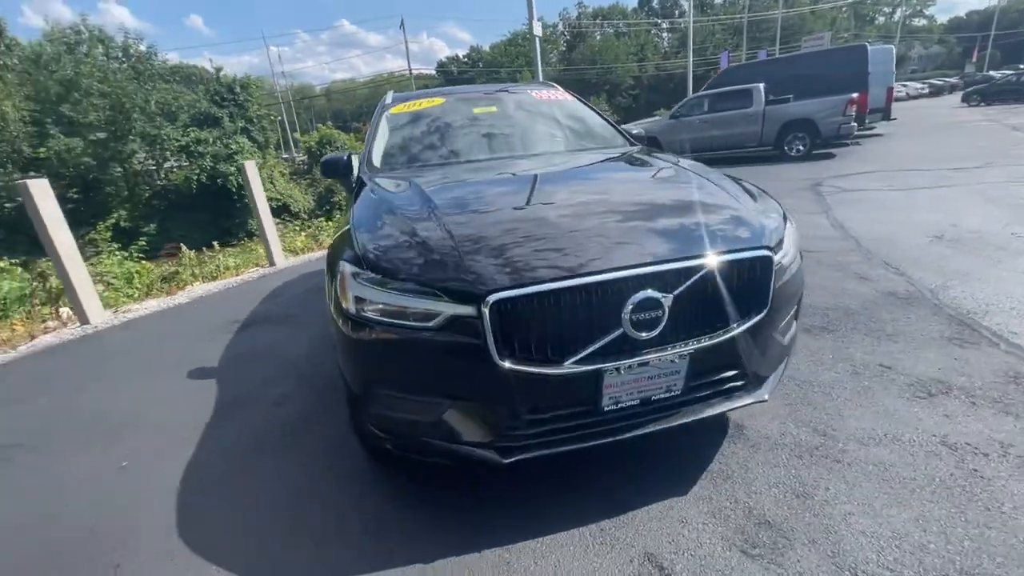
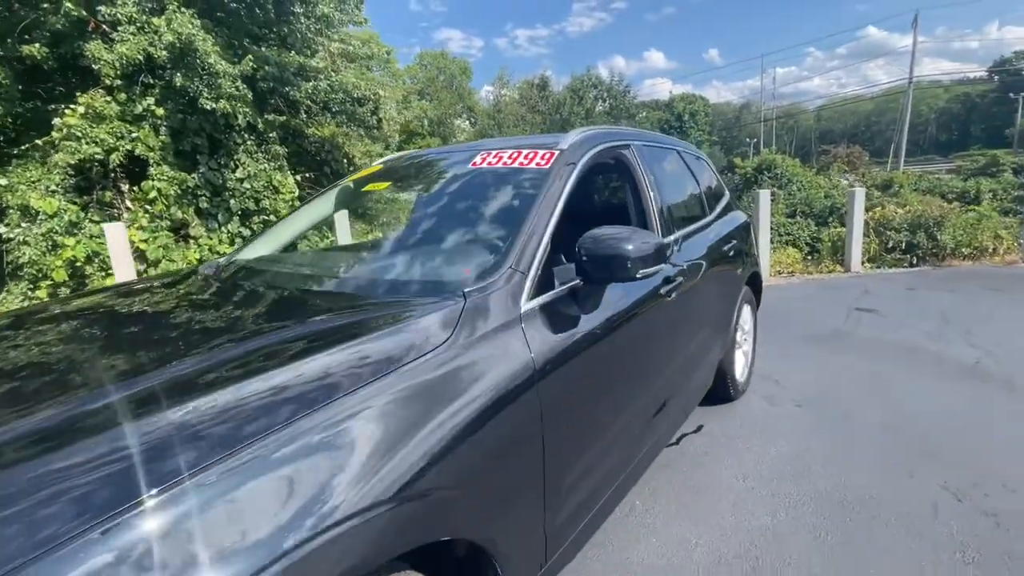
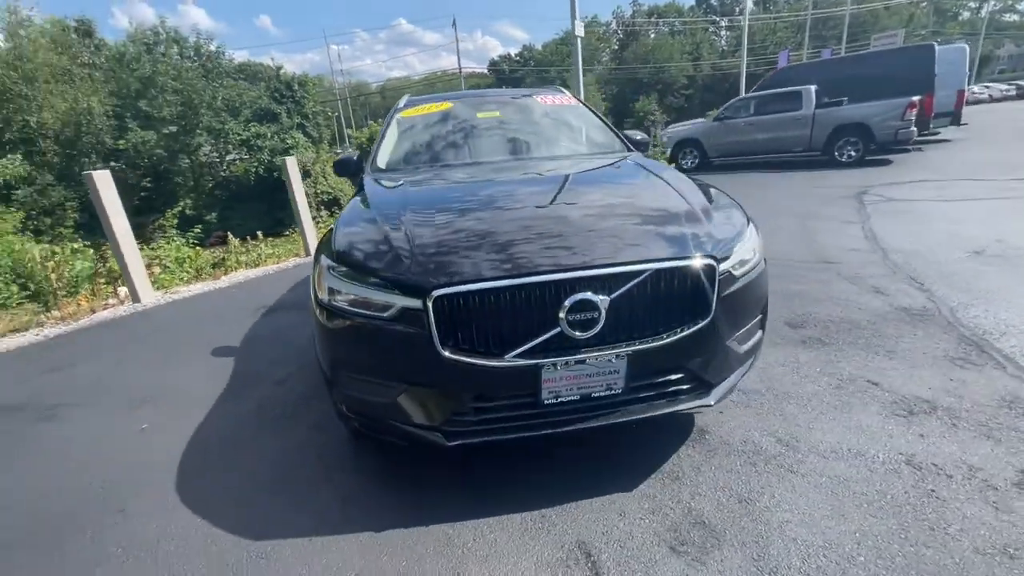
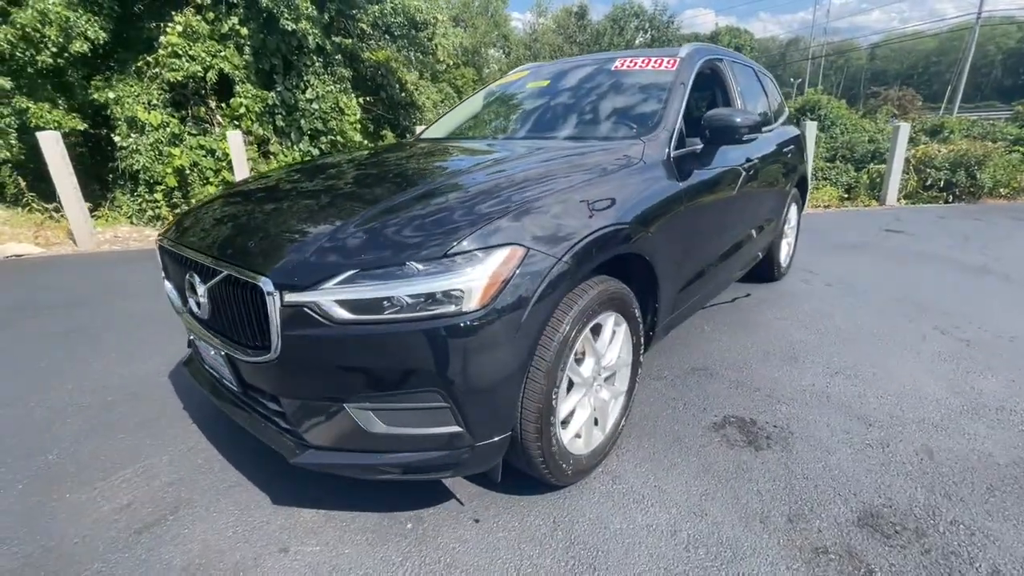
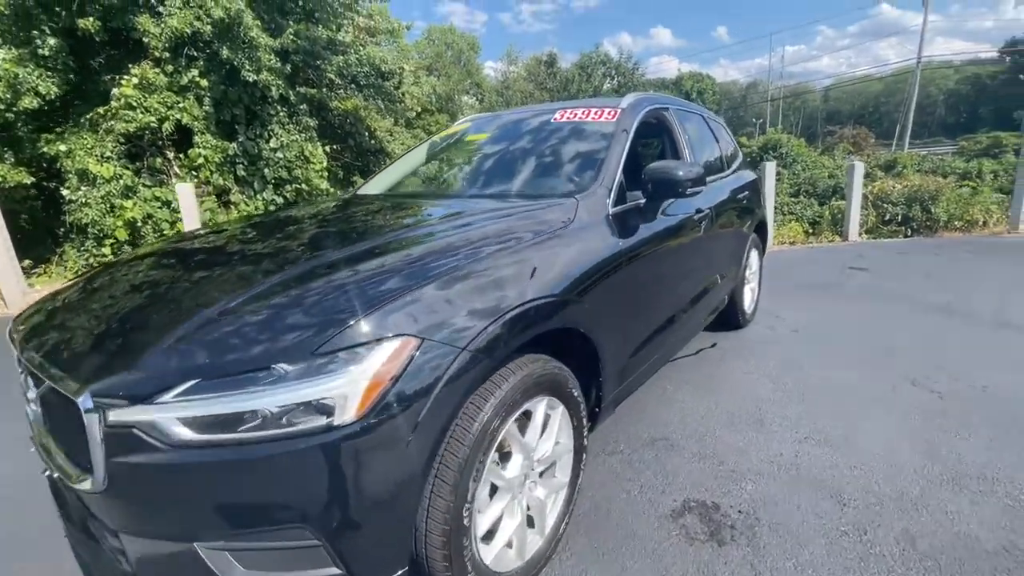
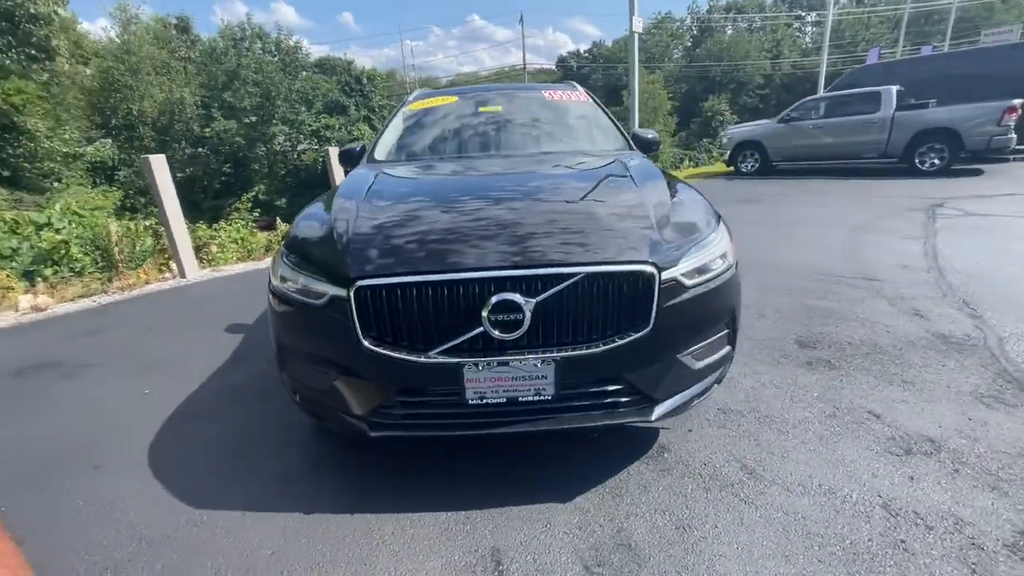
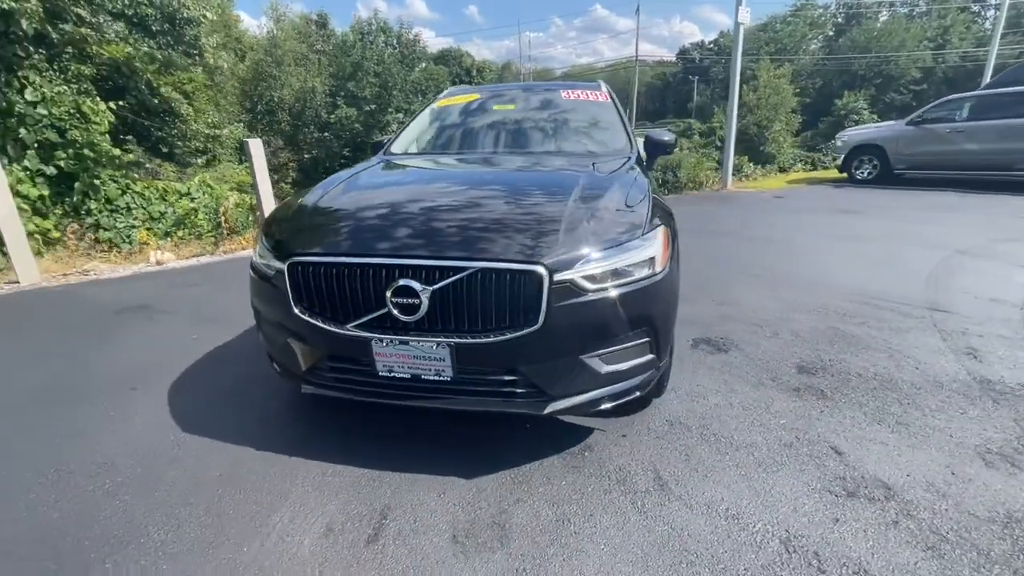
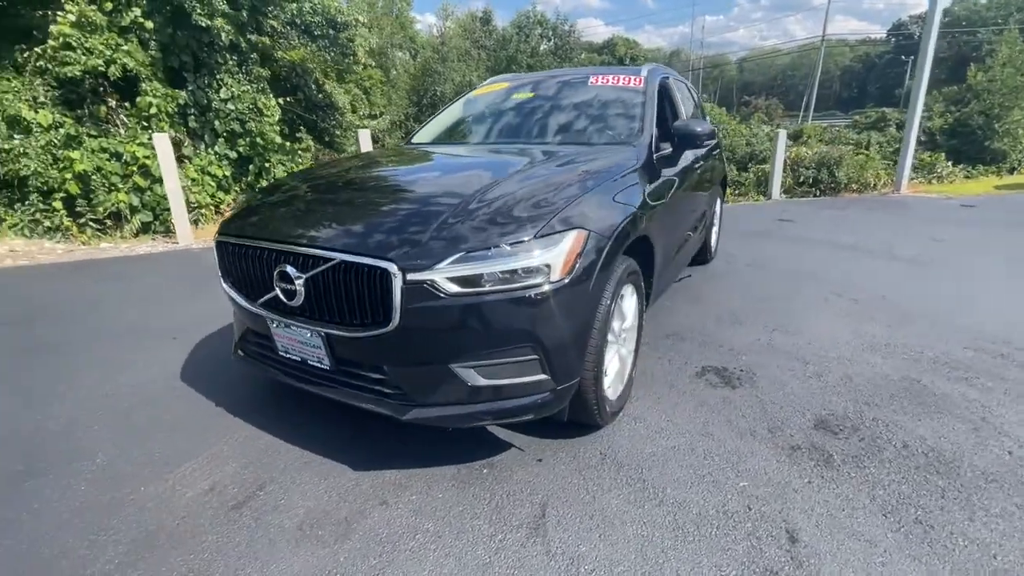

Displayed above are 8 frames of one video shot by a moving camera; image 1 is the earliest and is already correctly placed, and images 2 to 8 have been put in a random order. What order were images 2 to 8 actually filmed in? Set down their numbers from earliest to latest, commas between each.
3, 6, 7, 8, 4, 5, 2
